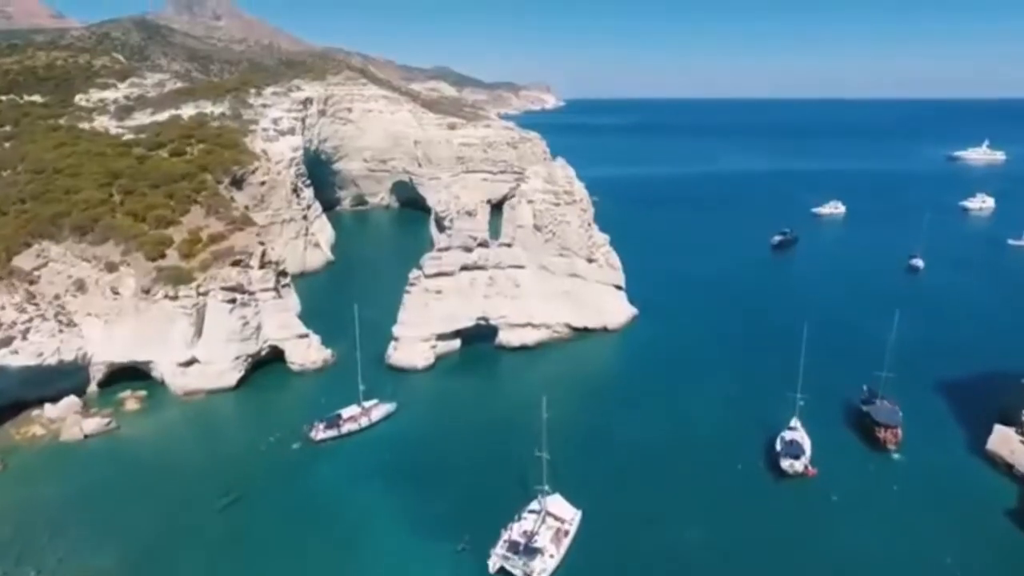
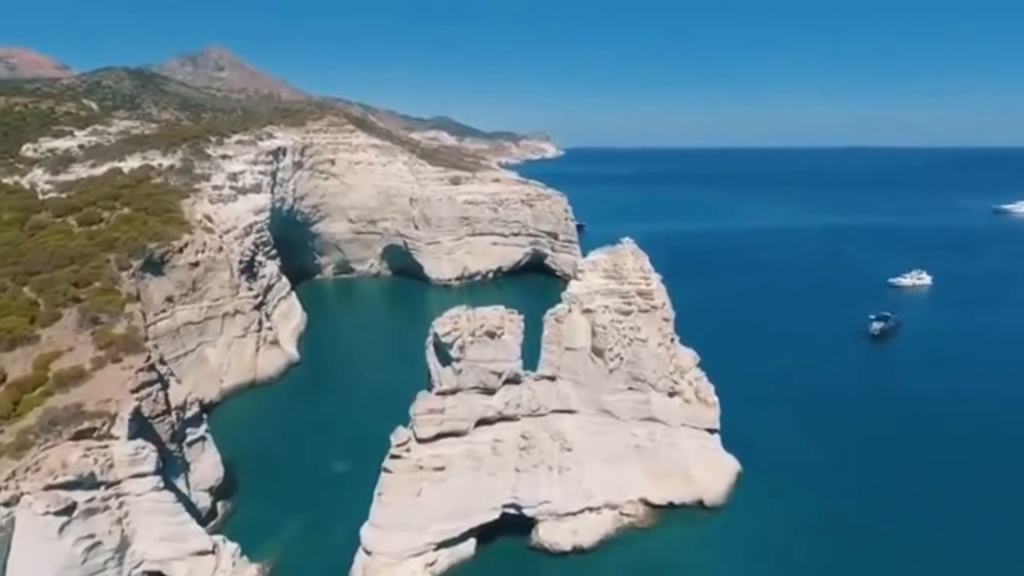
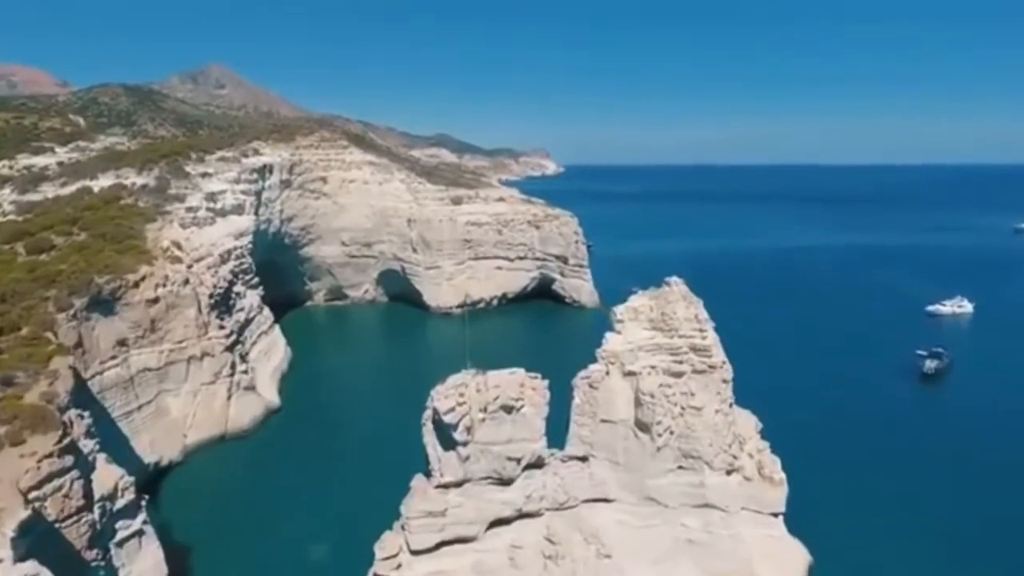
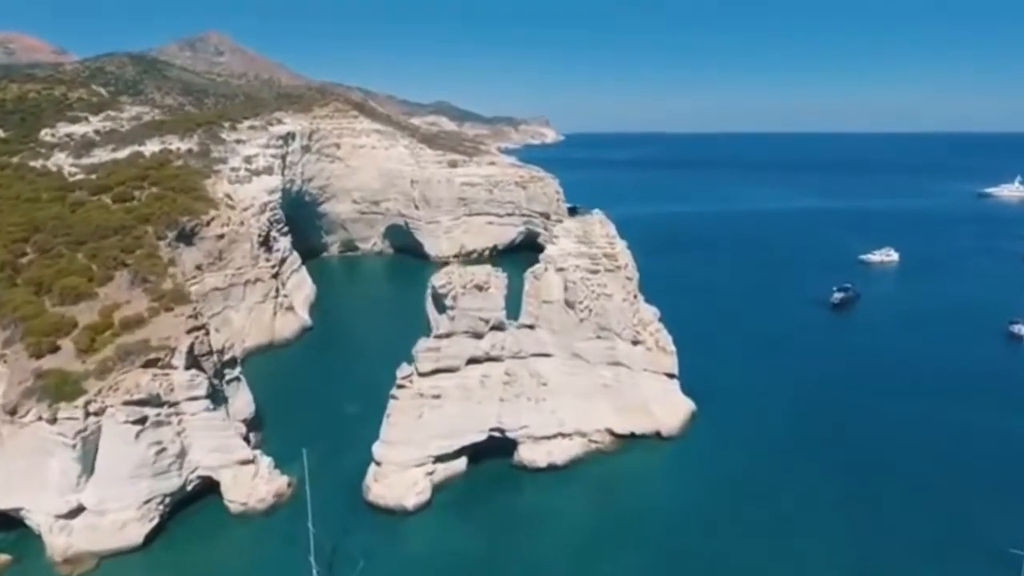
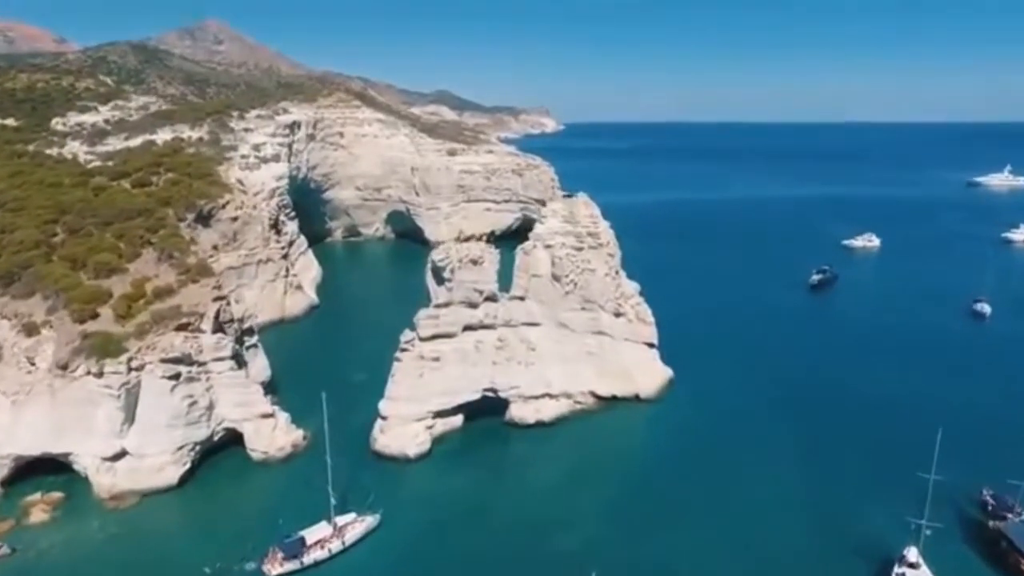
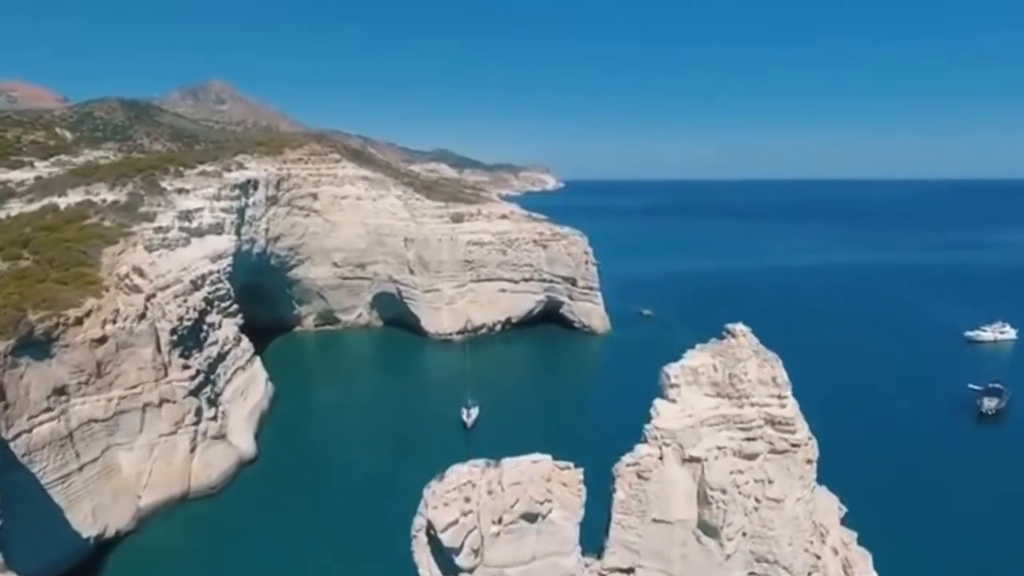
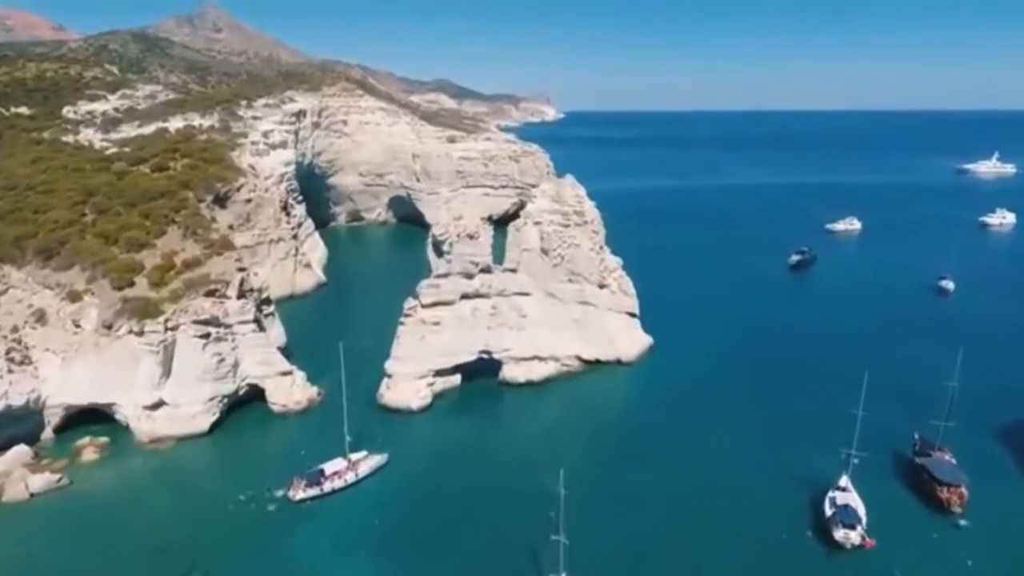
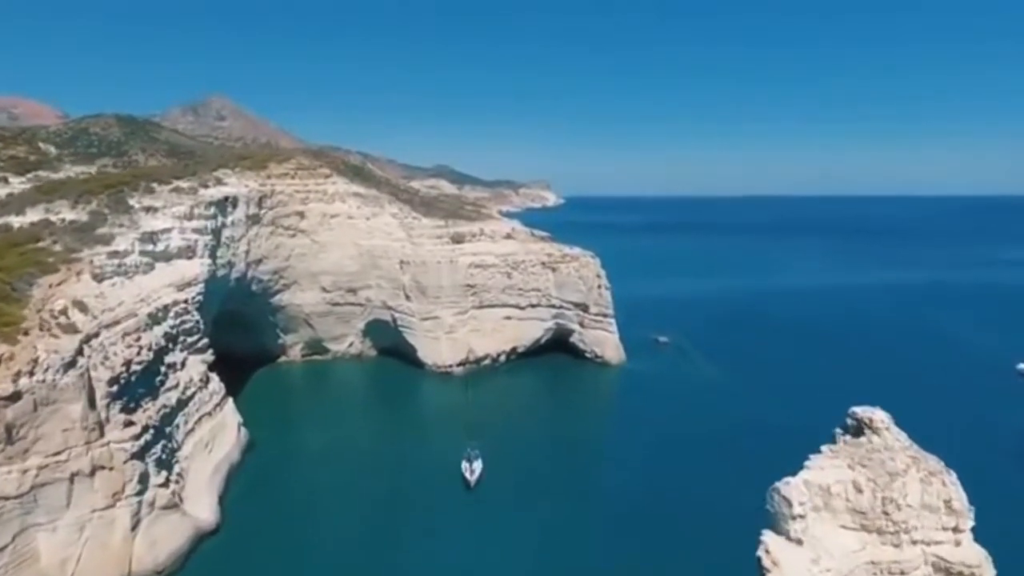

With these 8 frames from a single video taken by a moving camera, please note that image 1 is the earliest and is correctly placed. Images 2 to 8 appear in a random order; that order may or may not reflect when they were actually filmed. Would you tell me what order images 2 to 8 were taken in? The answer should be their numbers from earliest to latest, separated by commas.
7, 5, 4, 2, 3, 6, 8
